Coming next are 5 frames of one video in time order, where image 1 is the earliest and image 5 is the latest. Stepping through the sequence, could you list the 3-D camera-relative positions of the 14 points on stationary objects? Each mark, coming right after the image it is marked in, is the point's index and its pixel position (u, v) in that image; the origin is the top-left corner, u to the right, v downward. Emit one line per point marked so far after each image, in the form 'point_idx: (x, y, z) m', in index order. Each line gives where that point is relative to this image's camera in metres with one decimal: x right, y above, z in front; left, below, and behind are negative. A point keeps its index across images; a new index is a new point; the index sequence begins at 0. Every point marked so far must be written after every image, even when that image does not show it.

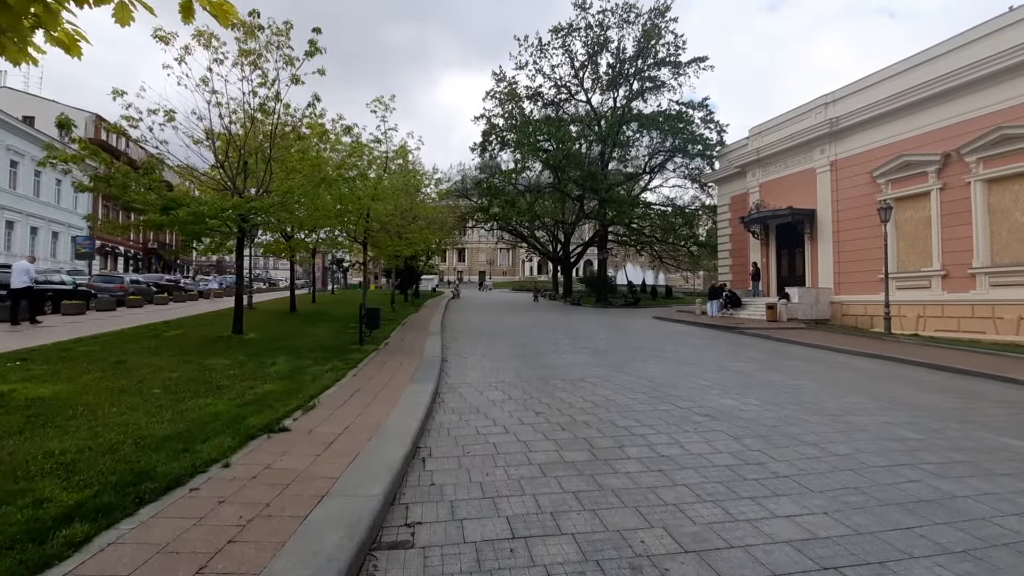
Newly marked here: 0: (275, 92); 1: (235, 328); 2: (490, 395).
0: (-6.6, +5.3, +13.5) m
1: (-7.5, -1.1, +13.2) m
2: (-0.4, -1.7, +7.9) m
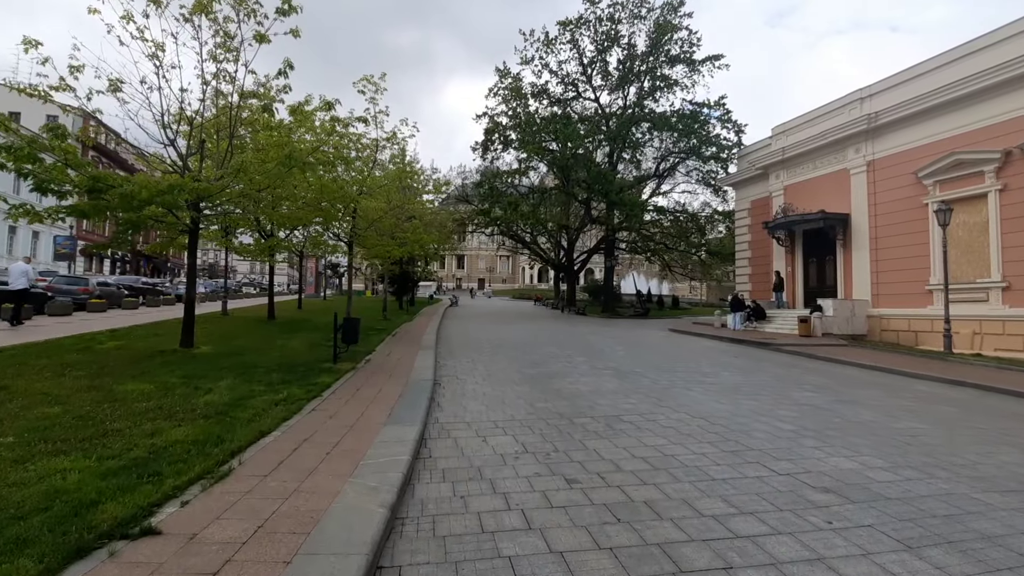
0: (-6.3, +5.2, +11.3) m
1: (-7.3, -1.2, +10.9) m
2: (-0.2, -1.8, +5.6) m
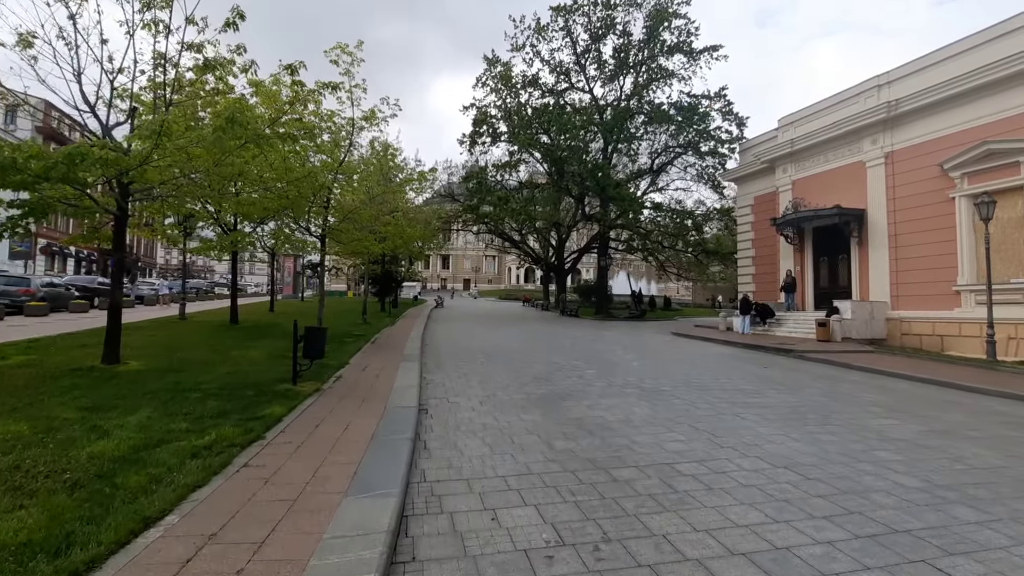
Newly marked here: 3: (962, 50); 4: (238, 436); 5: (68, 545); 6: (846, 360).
0: (-6.3, +5.2, +9.2) m
1: (-7.2, -1.2, +8.8) m
2: (0.0, -1.8, +3.7) m
3: (+16.6, +8.8, +18.1) m
4: (-3.0, -1.6, +5.4) m
5: (-2.8, -1.6, +3.1) m
6: (+10.1, -2.2, +14.8) m
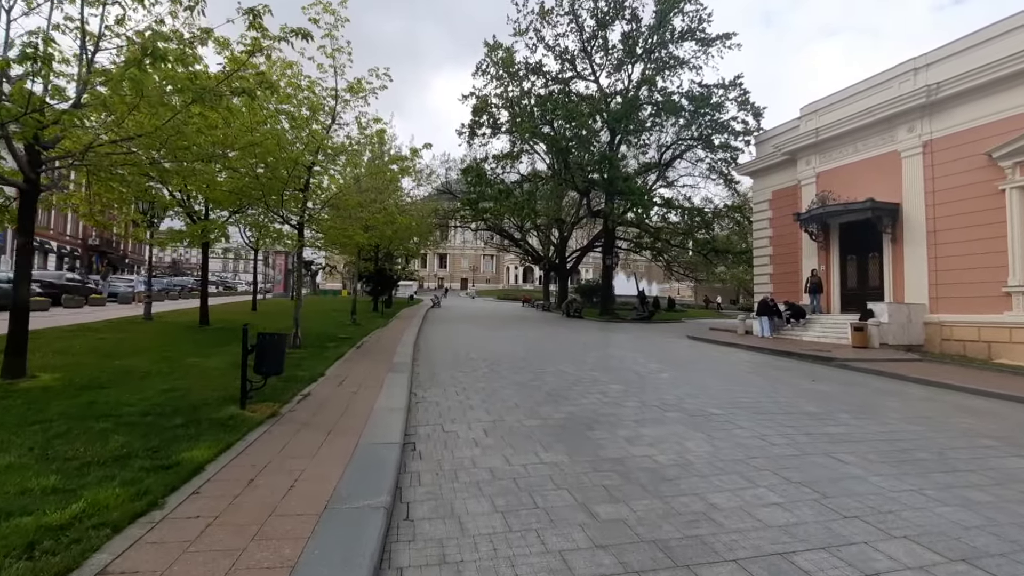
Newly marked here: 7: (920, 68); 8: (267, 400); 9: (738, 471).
0: (-6.1, +5.3, +7.3) m
1: (-7.1, -1.1, +6.9) m
2: (+0.2, -1.8, +1.9) m
3: (+16.8, +8.8, +16.4) m
4: (-2.8, -1.6, +3.5) m
5: (-2.6, -1.6, +1.3) m
6: (+10.2, -2.2, +13.0) m
7: (+15.6, +8.4, +18.7) m
8: (-3.3, -1.5, +6.7) m
9: (+2.2, -1.8, +4.8) m
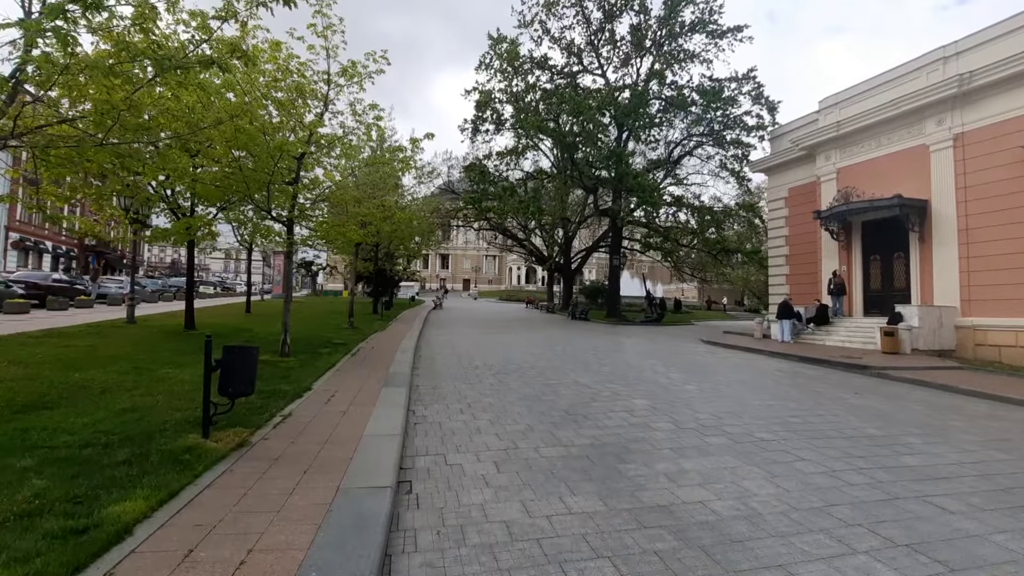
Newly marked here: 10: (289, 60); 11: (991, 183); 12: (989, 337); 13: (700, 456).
0: (-5.9, +5.2, +6.3) m
1: (-6.9, -1.2, +5.9) m
2: (+0.4, -1.8, +0.9) m
3: (+17.0, +8.7, +15.3) m
4: (-2.7, -1.6, +2.5) m
5: (-2.4, -1.6, +0.2) m
6: (+10.4, -2.2, +12.0) m
7: (+15.8, +8.4, +17.6) m
8: (-3.1, -1.6, +5.7) m
9: (+2.4, -1.8, +3.8) m
10: (-4.7, +4.9, +10.7) m
11: (+16.1, +3.6, +16.4) m
12: (+15.9, -1.6, +16.2) m
13: (+2.1, -1.8, +5.4) m
